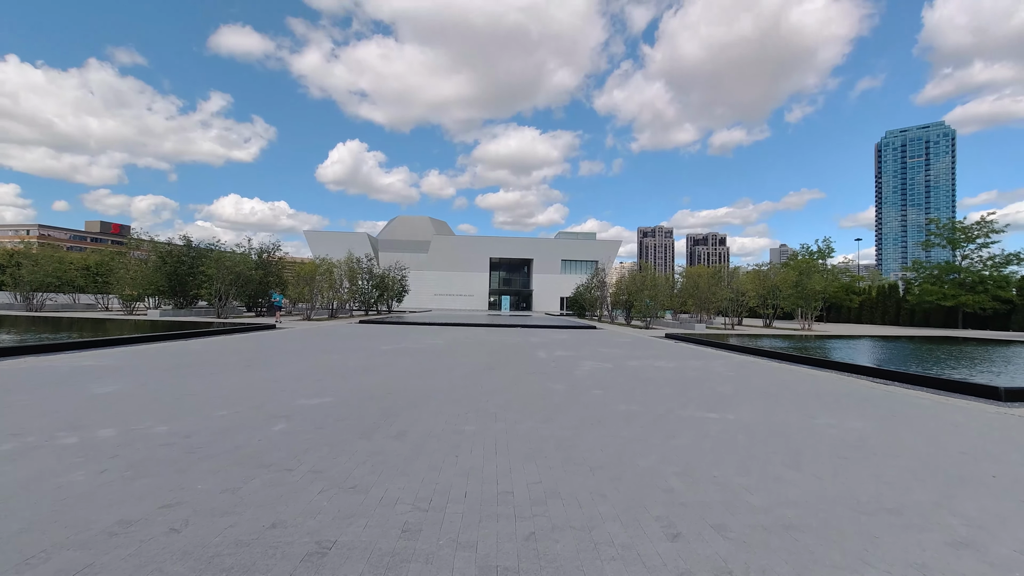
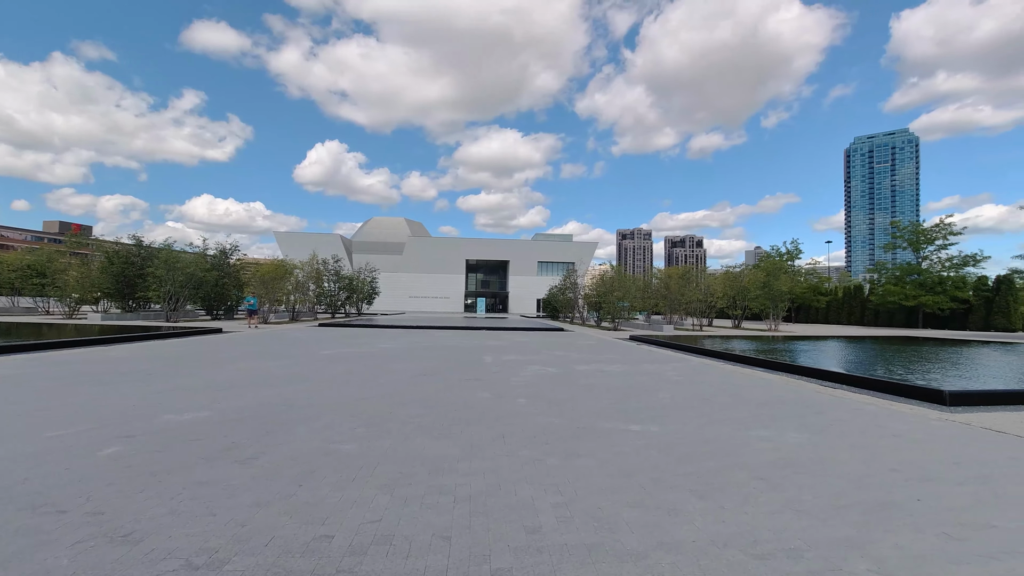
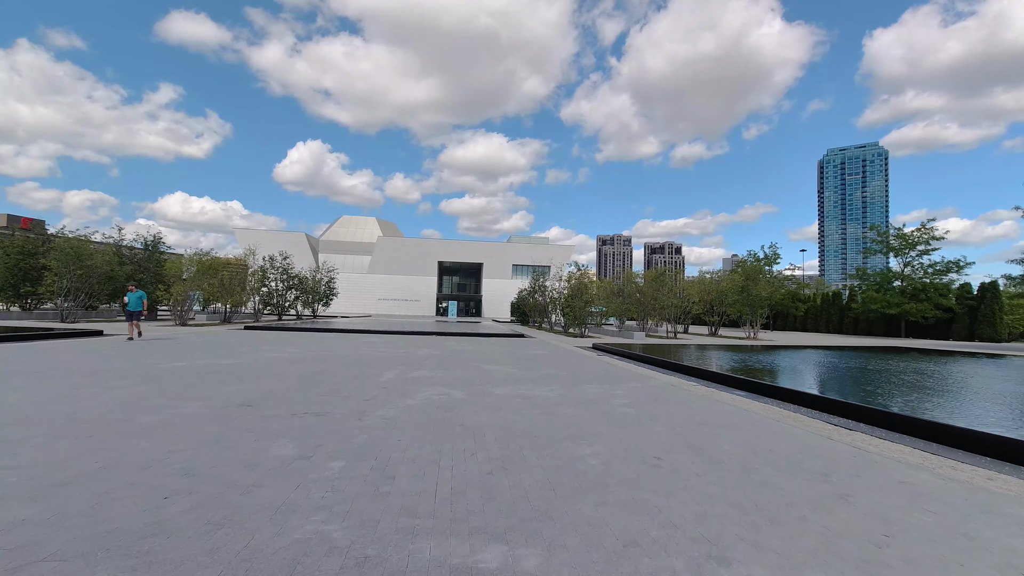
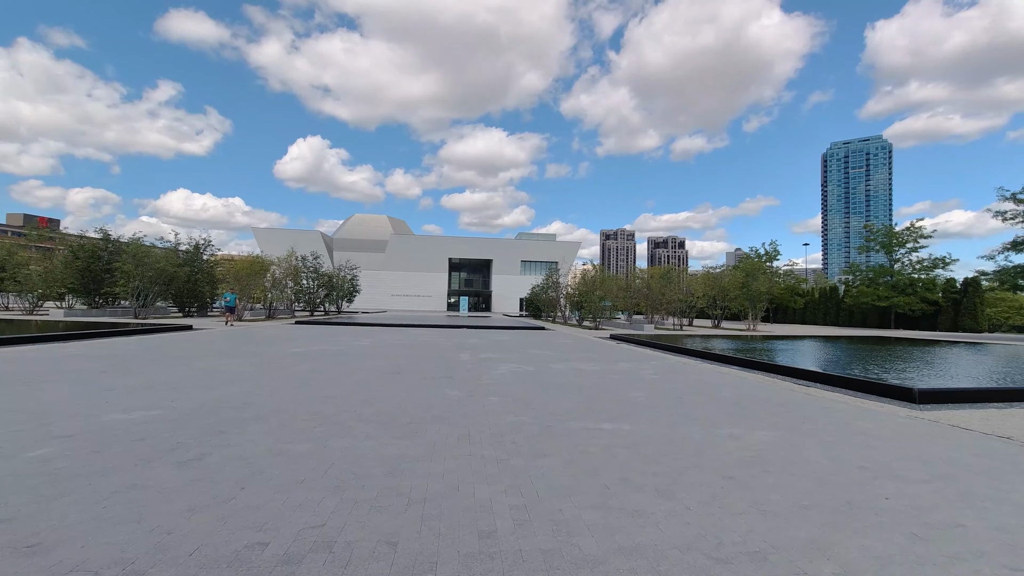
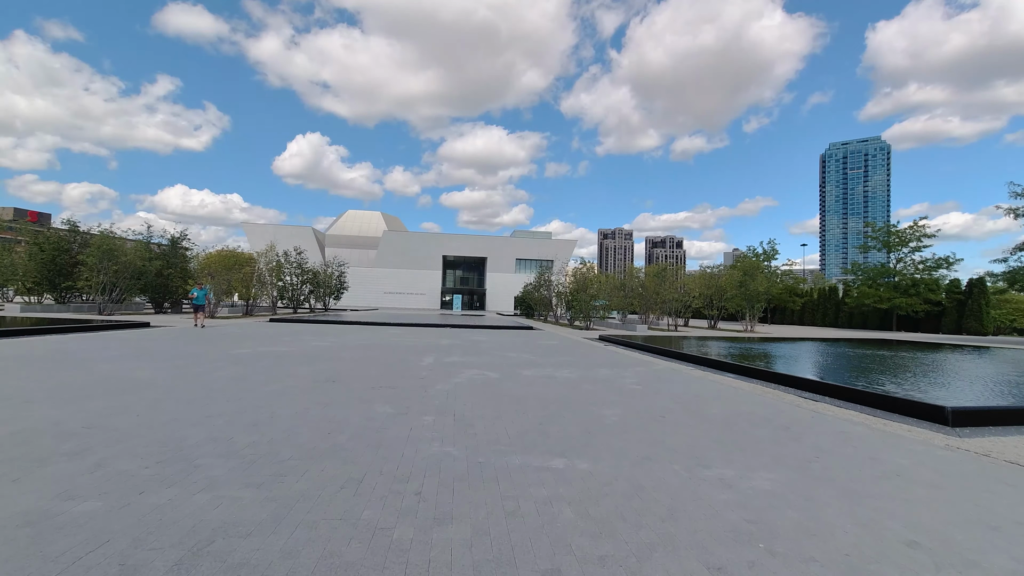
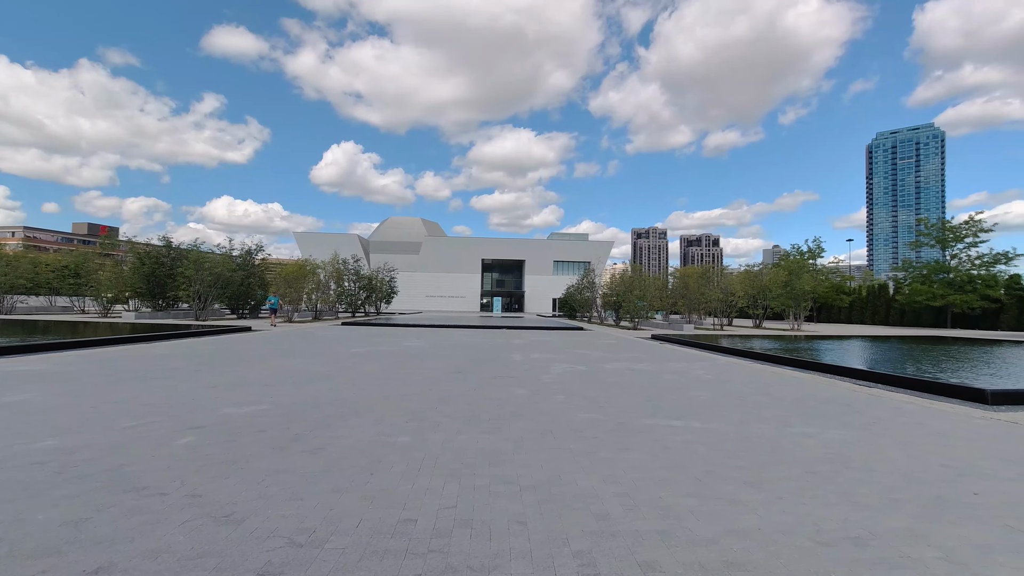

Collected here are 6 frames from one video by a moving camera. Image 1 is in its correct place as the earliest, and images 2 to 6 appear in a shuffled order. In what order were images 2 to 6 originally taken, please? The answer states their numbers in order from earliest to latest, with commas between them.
6, 2, 4, 5, 3
